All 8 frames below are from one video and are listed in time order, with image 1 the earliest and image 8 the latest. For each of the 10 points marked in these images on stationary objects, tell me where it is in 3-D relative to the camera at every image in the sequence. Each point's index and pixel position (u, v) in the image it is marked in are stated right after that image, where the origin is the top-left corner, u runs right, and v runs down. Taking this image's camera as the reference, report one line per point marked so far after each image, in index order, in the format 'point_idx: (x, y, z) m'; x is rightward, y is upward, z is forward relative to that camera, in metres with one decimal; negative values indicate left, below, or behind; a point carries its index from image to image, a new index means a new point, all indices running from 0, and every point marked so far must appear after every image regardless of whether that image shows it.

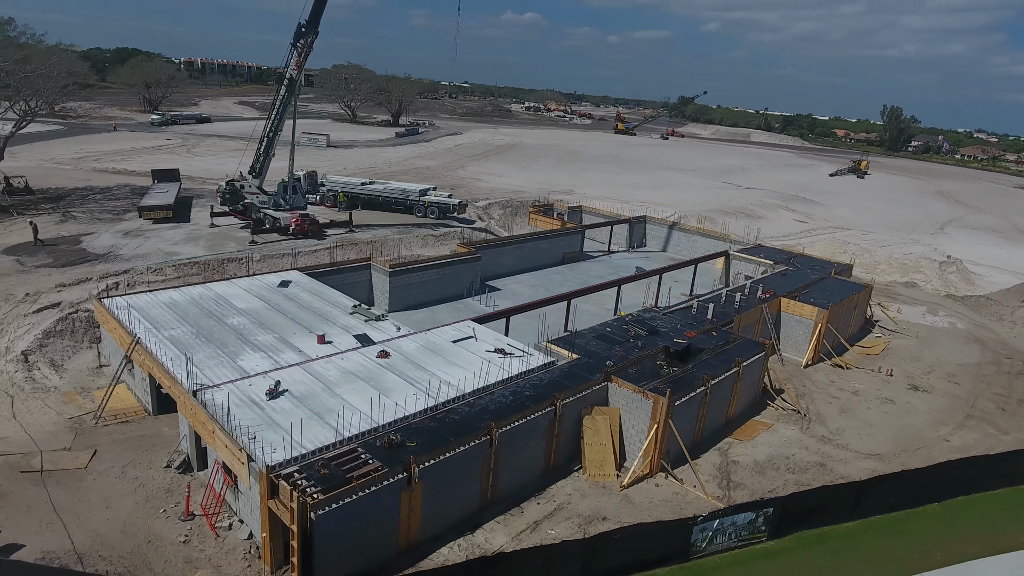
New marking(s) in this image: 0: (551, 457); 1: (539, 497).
0: (+0.9, -4.2, +15.4) m
1: (+0.6, -4.9, +14.7) m
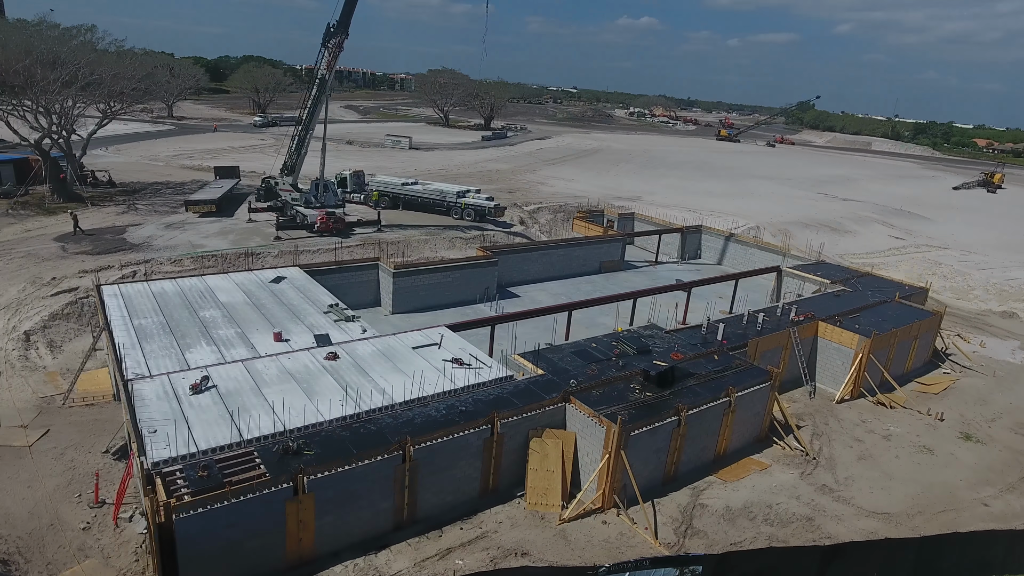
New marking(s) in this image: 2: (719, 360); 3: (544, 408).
0: (-0.5, -4.4, +14.3) m
1: (-1.1, -5.1, +13.6) m
2: (+5.9, -2.1, +17.9) m
3: (+0.7, -2.8, +14.7) m
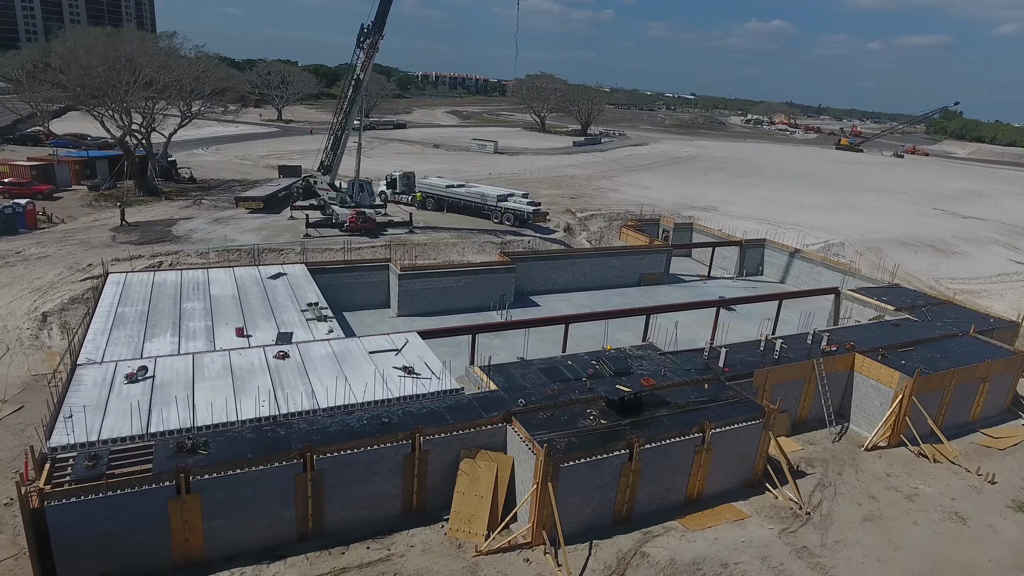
0: (-2.1, -4.5, +13.4) m
1: (-2.8, -5.1, +12.8) m
2: (+4.9, -2.6, +15.9) m
3: (-0.7, -3.0, +13.6) m
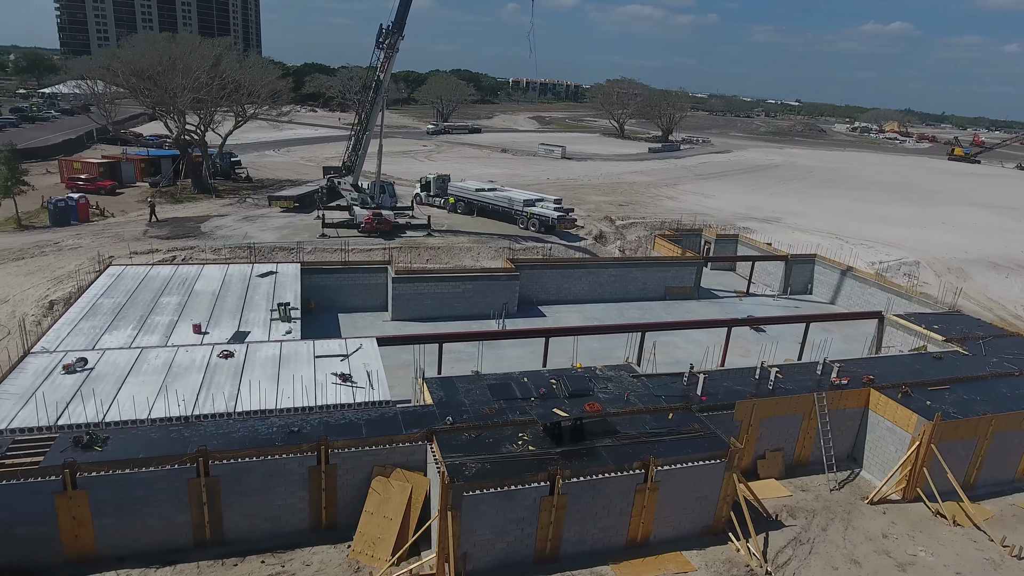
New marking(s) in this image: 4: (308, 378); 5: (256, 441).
0: (-3.8, -4.6, +12.7) m
1: (-4.6, -5.2, +12.2) m
2: (+3.5, -3.0, +14.1) m
3: (-2.4, -3.1, +12.7) m
4: (-4.7, -2.1, +14.5) m
5: (-5.0, -3.0, +12.3) m
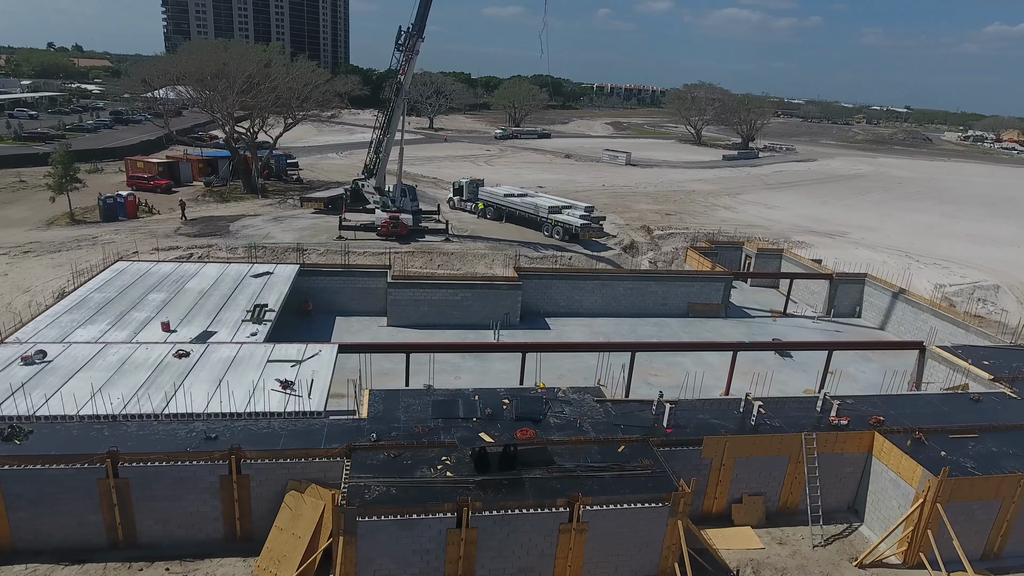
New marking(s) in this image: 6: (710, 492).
0: (-5.4, -4.6, +12.3) m
1: (-6.3, -5.2, +11.9) m
2: (+2.2, -3.4, +12.8) m
3: (-3.9, -3.3, +12.1) m
4: (-5.9, -2.1, +14.2) m
5: (-6.5, -3.0, +12.1) m
6: (+4.4, -4.5, +13.9) m
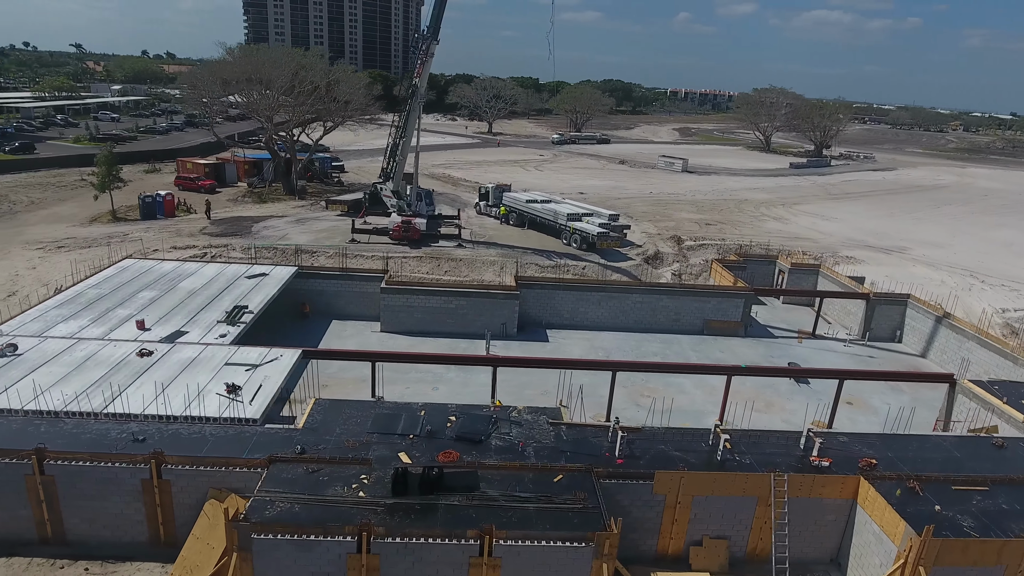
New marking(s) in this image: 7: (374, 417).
0: (-6.8, -4.7, +12.2) m
1: (-7.7, -5.2, +11.9) m
2: (+0.8, -3.7, +11.8) m
3: (-5.3, -3.4, +11.8) m
4: (-7.0, -2.2, +14.2) m
5: (-7.9, -3.0, +12.1) m
6: (+3.1, -4.9, +12.7) m
7: (-2.9, -2.8, +13.5) m
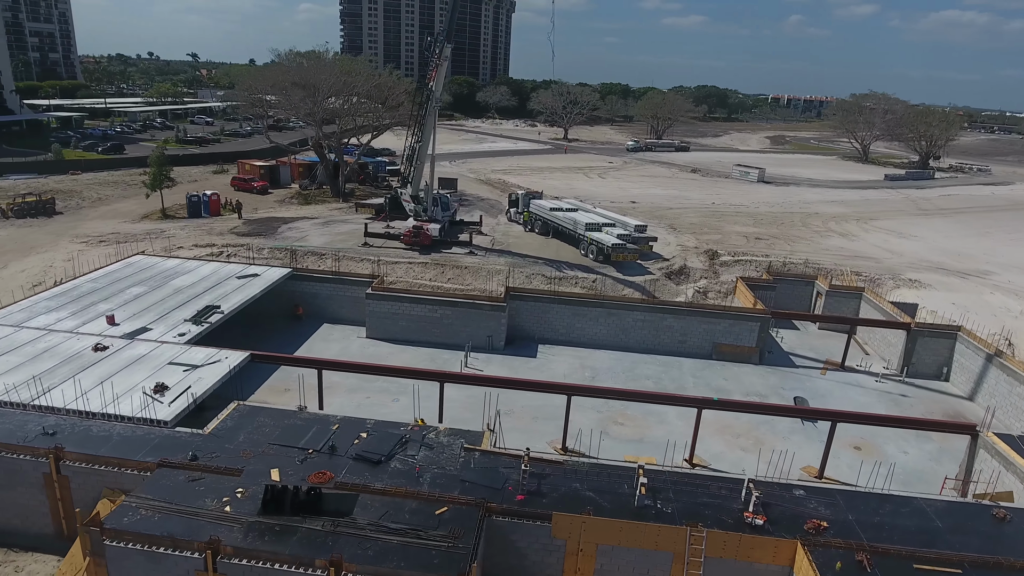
0: (-8.9, -4.6, +12.4) m
1: (-9.8, -5.1, +12.2) m
2: (-1.3, -4.0, +10.9) m
3: (-7.3, -3.4, +11.8) m
4: (-8.6, -2.2, +14.4) m
5: (-9.9, -2.9, +12.5) m
6: (+1.0, -5.3, +11.4) m
7: (-4.7, -2.9, +13.2) m
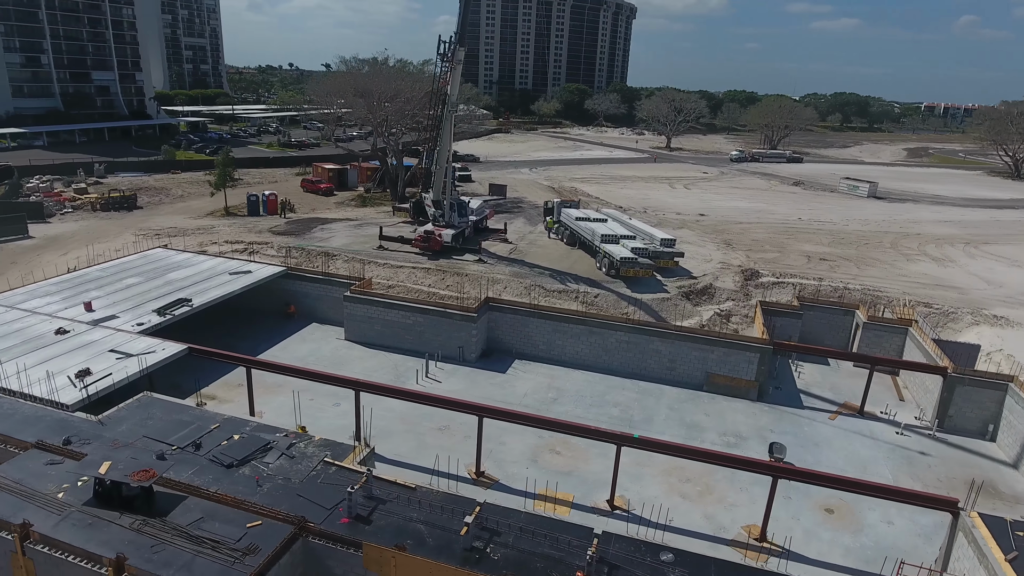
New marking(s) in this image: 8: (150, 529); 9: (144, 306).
0: (-11.6, -4.3, +13.4) m
1: (-12.6, -4.8, +13.5) m
2: (-4.4, -4.0, +10.5) m
3: (-10.1, -3.1, +12.6) m
4: (-10.8, -1.9, +15.3) m
5: (-12.4, -2.6, +13.7) m
6: (-2.1, -5.5, +10.6) m
7: (-7.3, -2.8, +13.4) m
8: (-5.9, -4.0, +10.4) m
9: (-11.0, -0.5, +19.1) m
